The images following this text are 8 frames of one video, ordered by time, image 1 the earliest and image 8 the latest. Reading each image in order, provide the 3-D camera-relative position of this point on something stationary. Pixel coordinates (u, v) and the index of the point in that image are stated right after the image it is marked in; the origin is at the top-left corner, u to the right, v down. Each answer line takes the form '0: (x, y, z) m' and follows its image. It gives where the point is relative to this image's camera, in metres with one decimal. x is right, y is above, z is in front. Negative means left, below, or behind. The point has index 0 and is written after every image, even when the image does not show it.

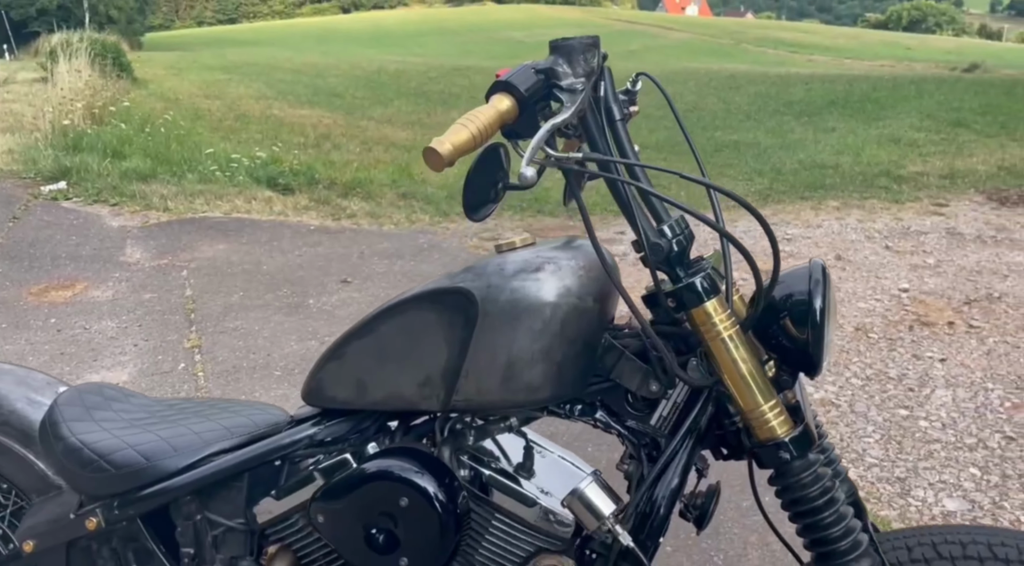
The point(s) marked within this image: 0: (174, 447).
0: (-0.6, -0.3, +1.7) m
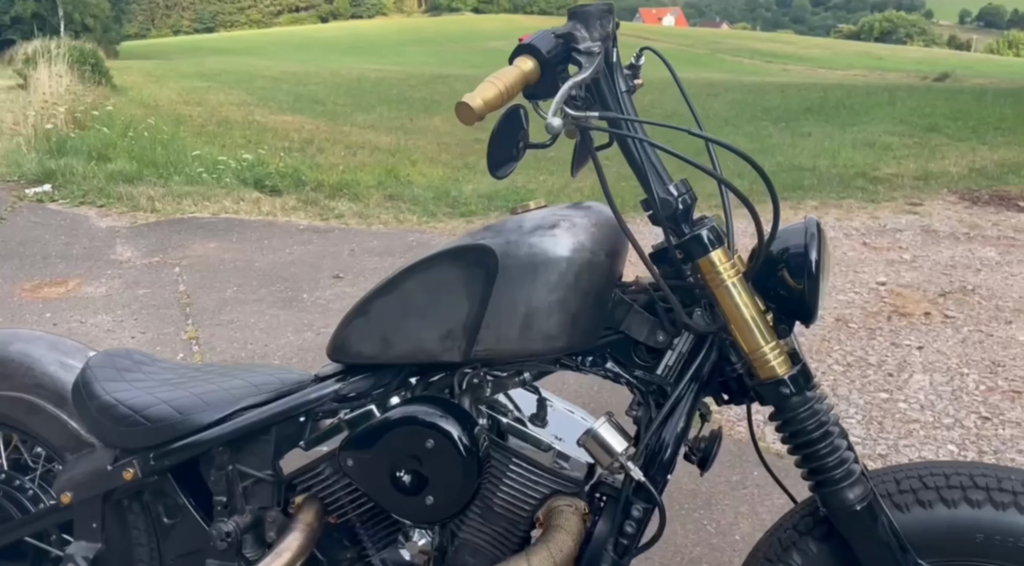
0: (-0.6, -0.2, +1.8) m
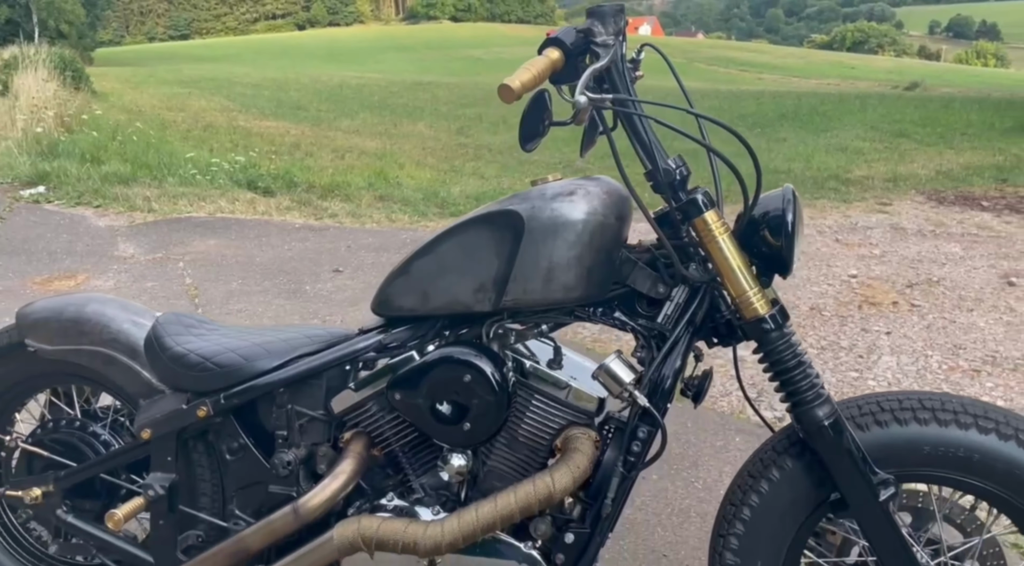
0: (-0.6, -0.2, +2.1) m
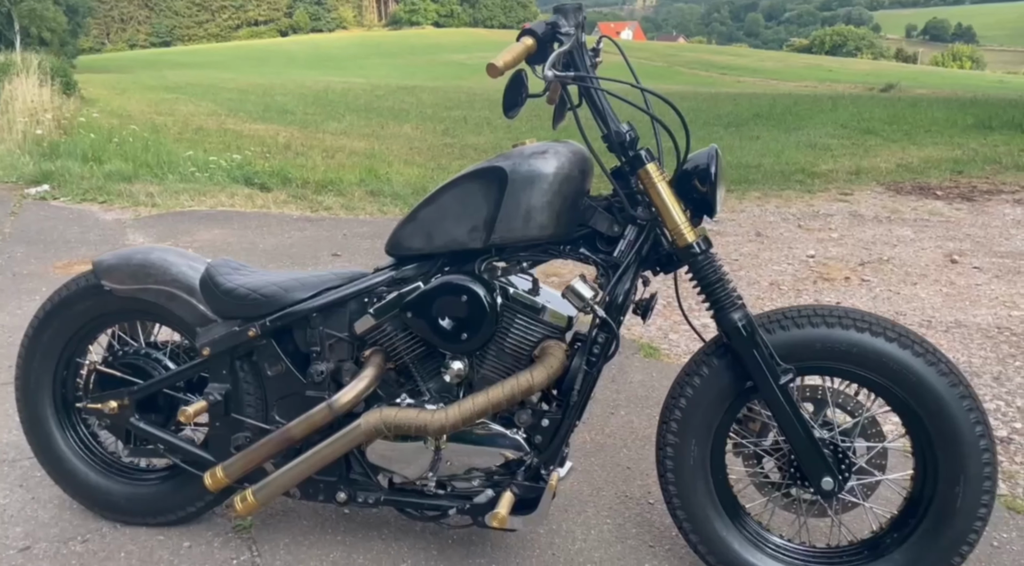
0: (-0.6, 0.0, +2.6) m
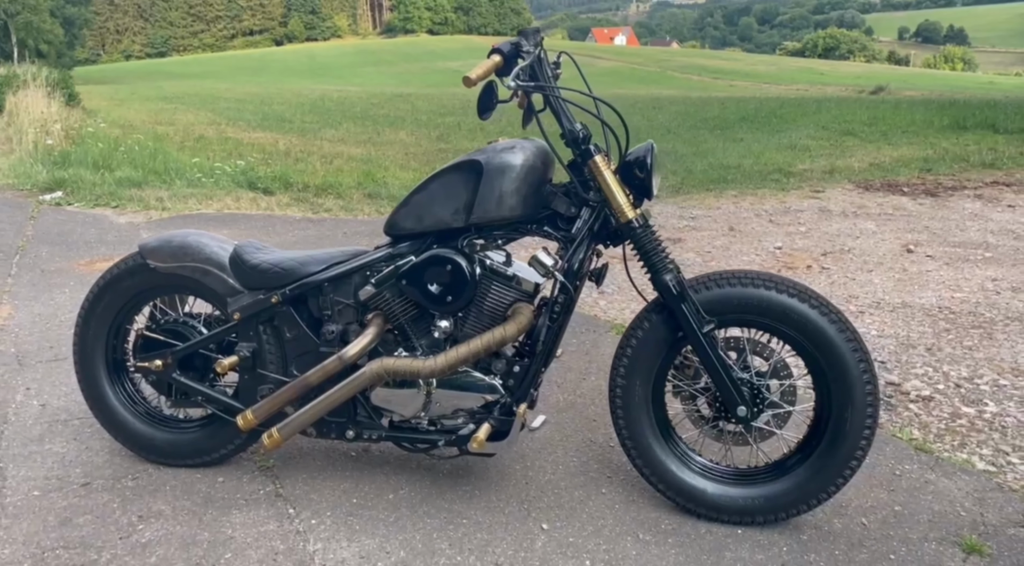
0: (-0.7, +0.1, +3.1) m
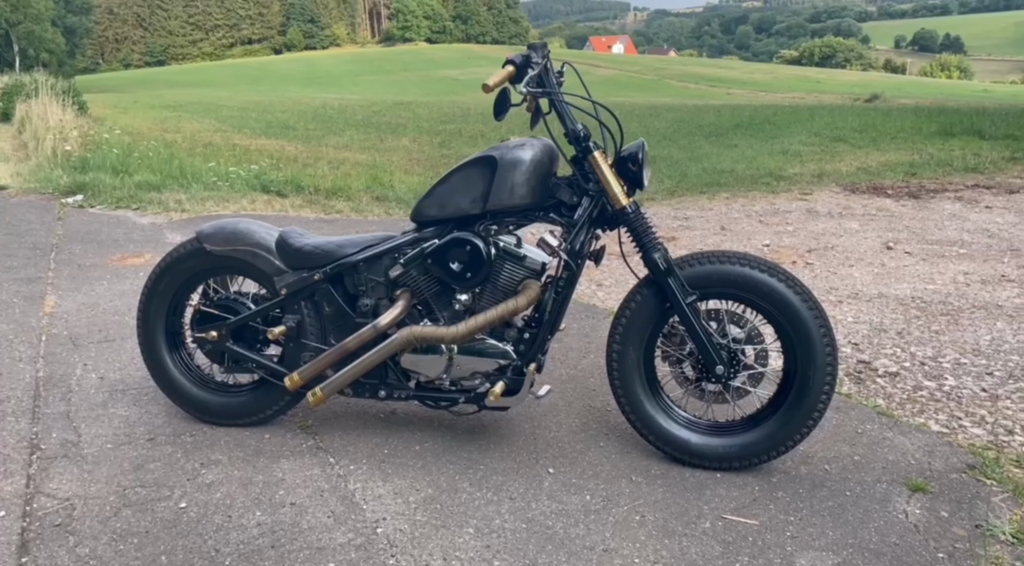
0: (-0.6, +0.2, +3.6) m
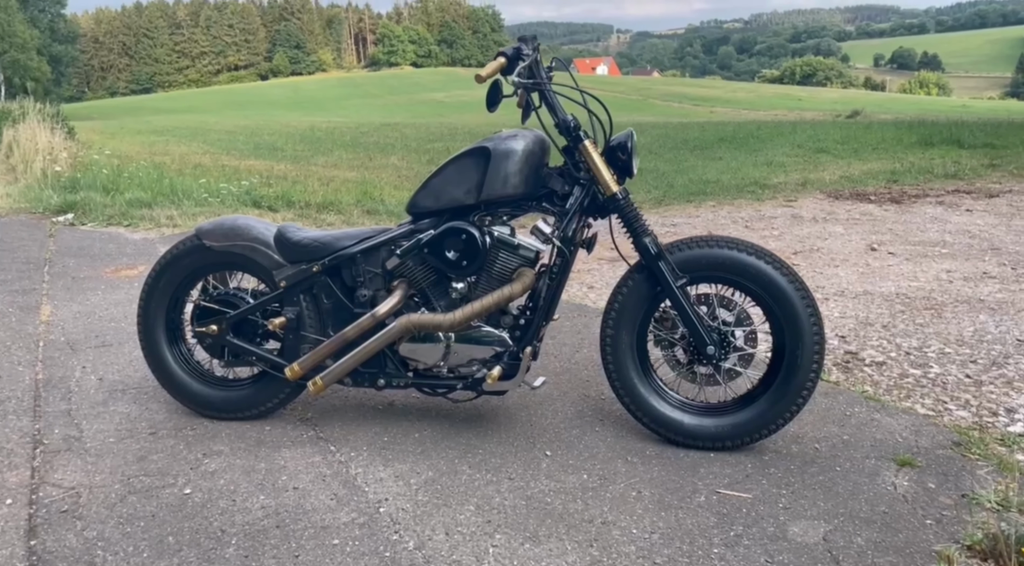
0: (-0.7, +0.2, +3.7) m
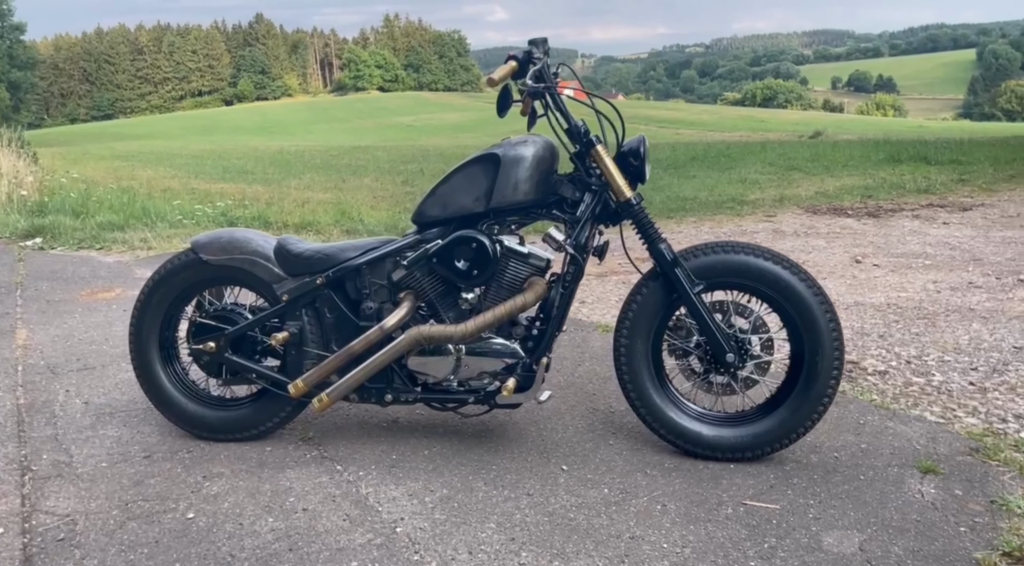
0: (-0.6, +0.1, +3.6) m
